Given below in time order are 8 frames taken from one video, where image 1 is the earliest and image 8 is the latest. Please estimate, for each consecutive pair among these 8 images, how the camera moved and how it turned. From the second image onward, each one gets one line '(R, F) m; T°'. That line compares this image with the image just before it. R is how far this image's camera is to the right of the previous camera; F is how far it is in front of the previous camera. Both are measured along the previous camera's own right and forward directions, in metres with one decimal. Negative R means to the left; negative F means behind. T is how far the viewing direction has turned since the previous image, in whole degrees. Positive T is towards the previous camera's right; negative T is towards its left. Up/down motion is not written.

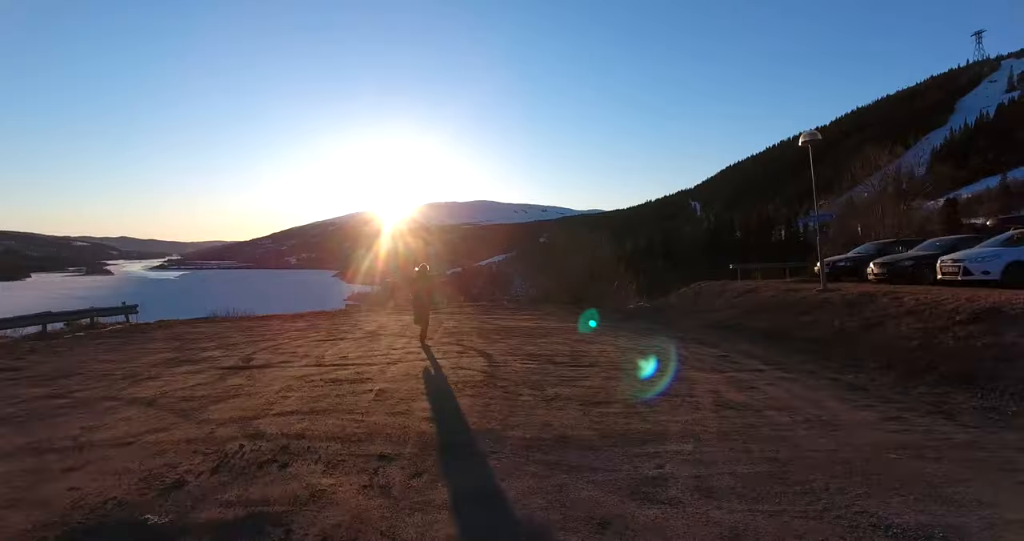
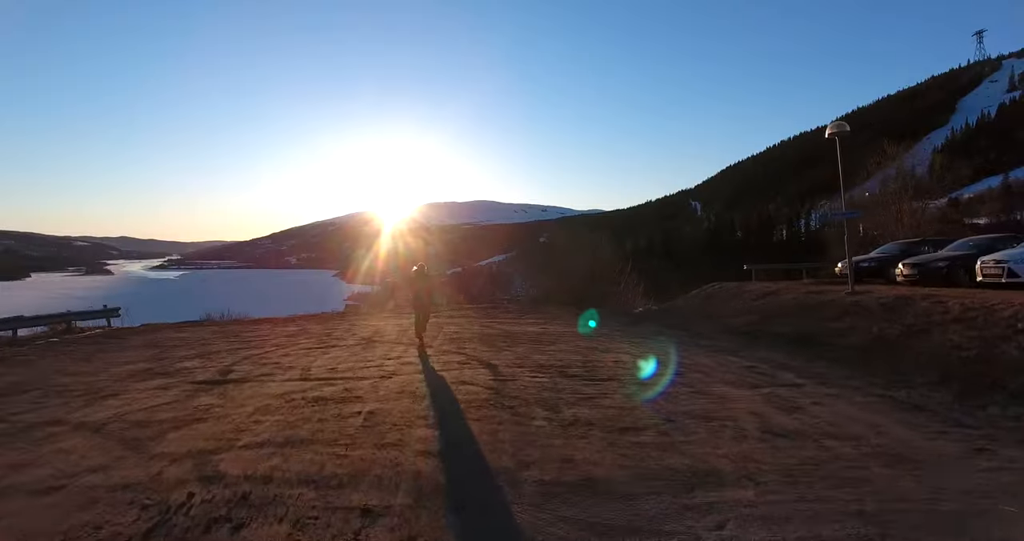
(-0.1, +0.5) m; 0°
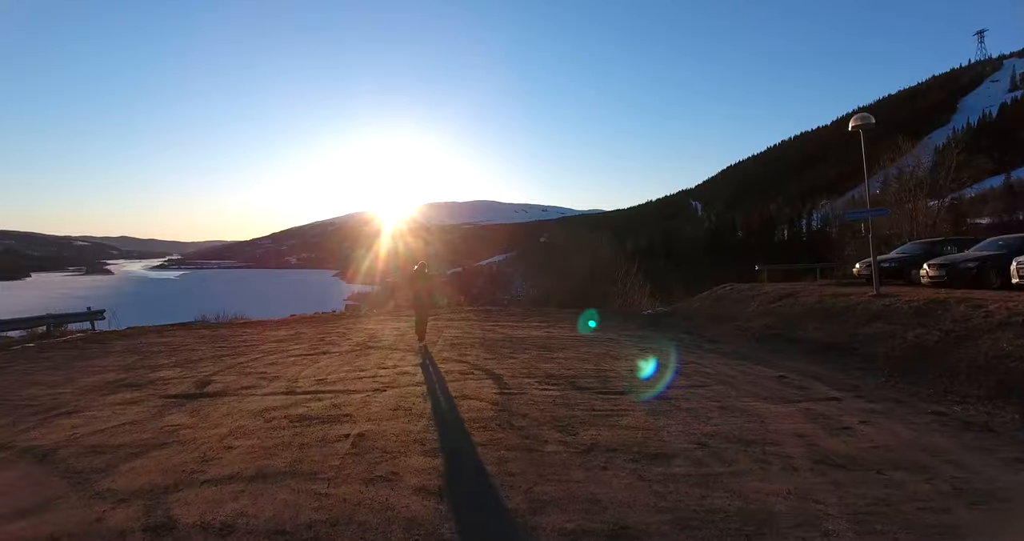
(0.0, +0.4) m; 0°
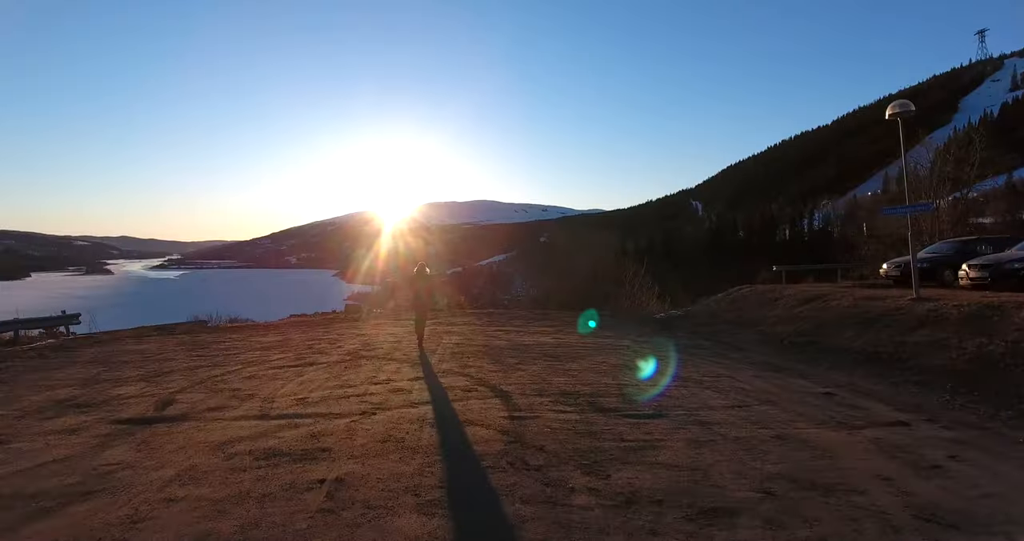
(-0.1, +0.6) m; 0°
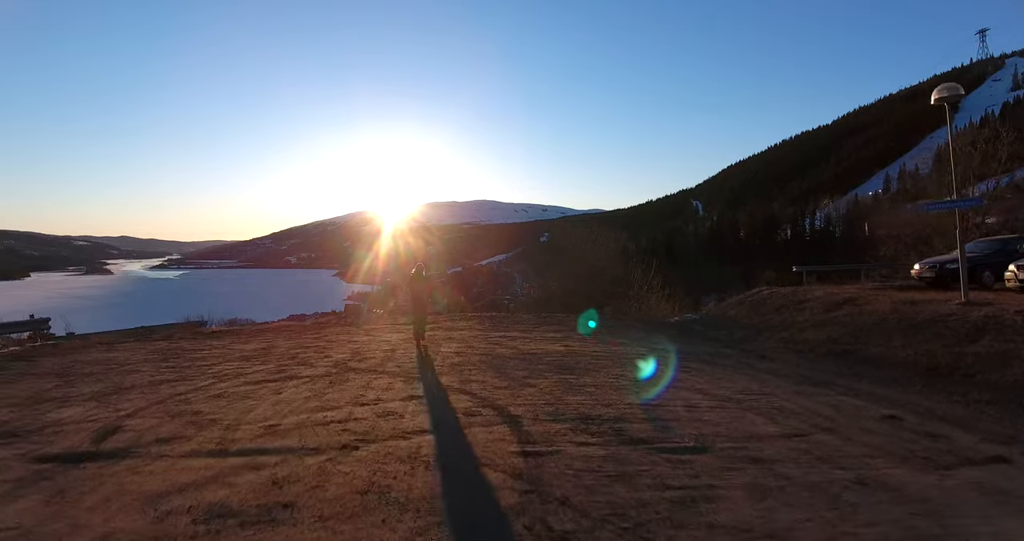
(-0.1, +0.6) m; 0°
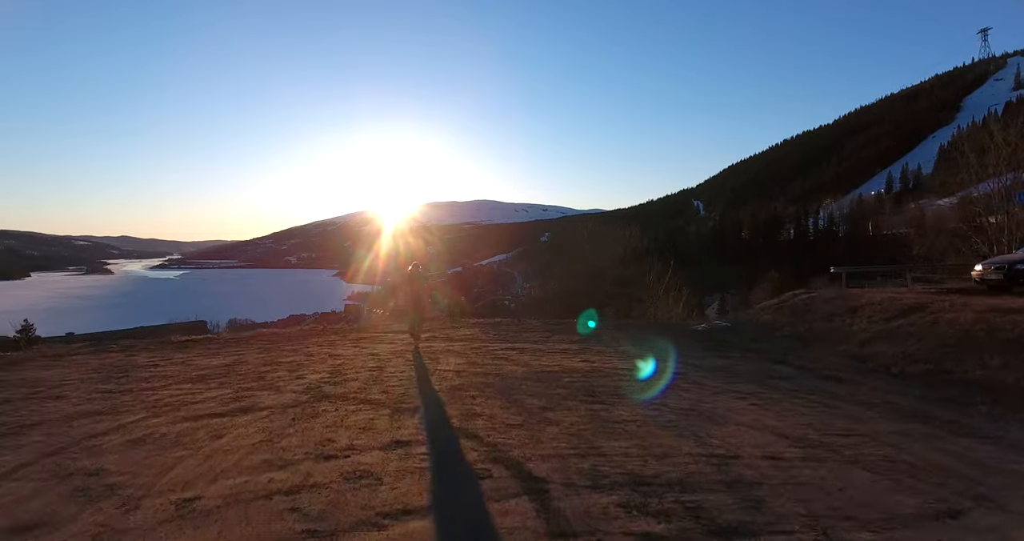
(-0.1, +1.0) m; 0°
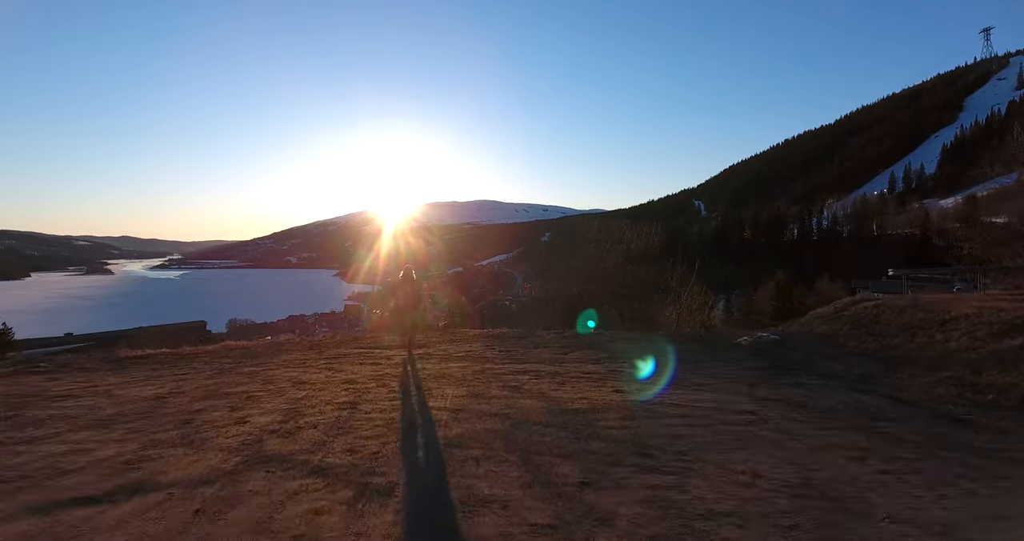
(-0.1, +1.2) m; 0°
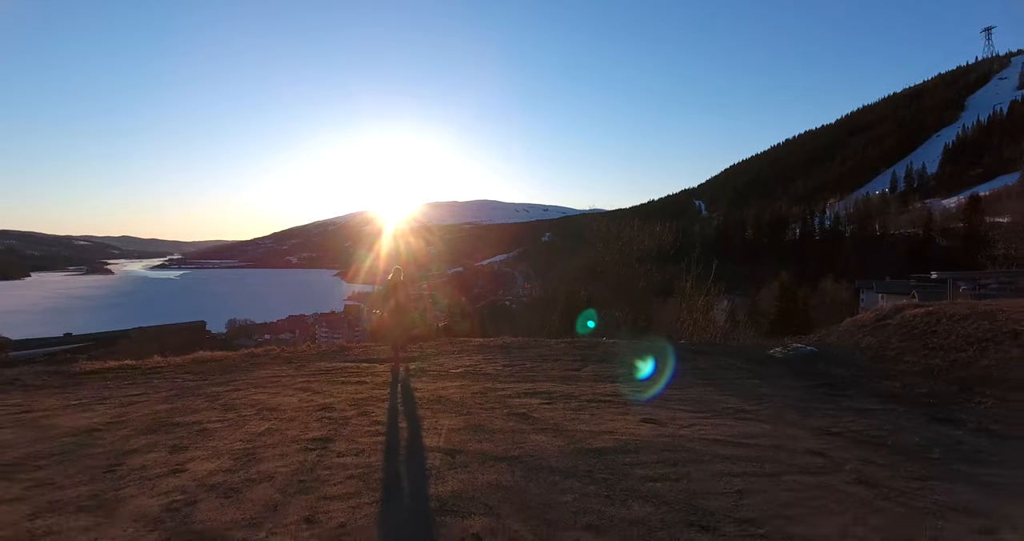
(0.0, +0.7) m; 0°
